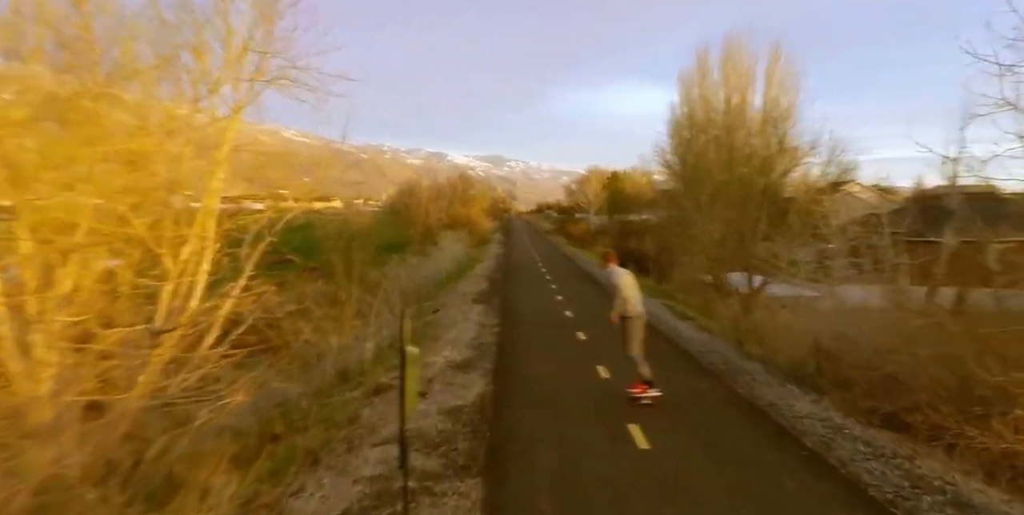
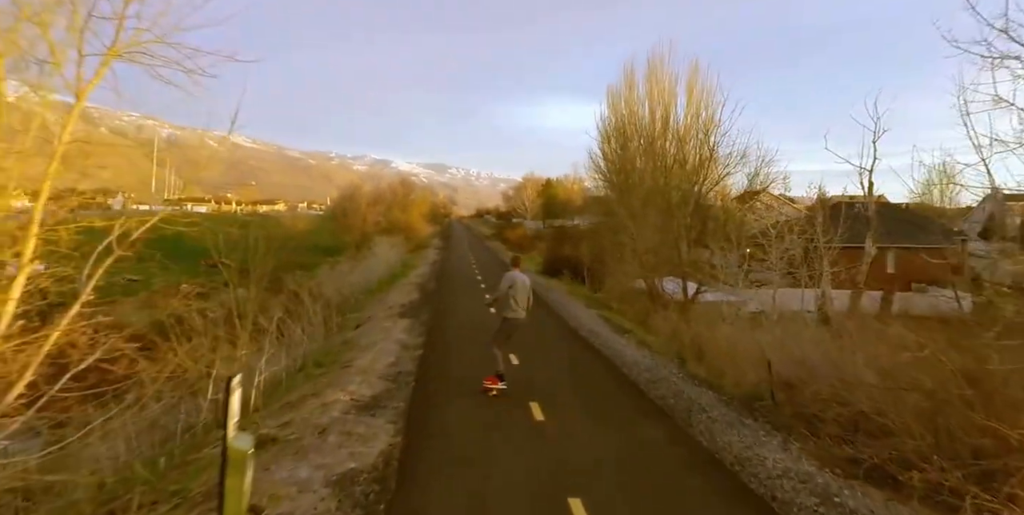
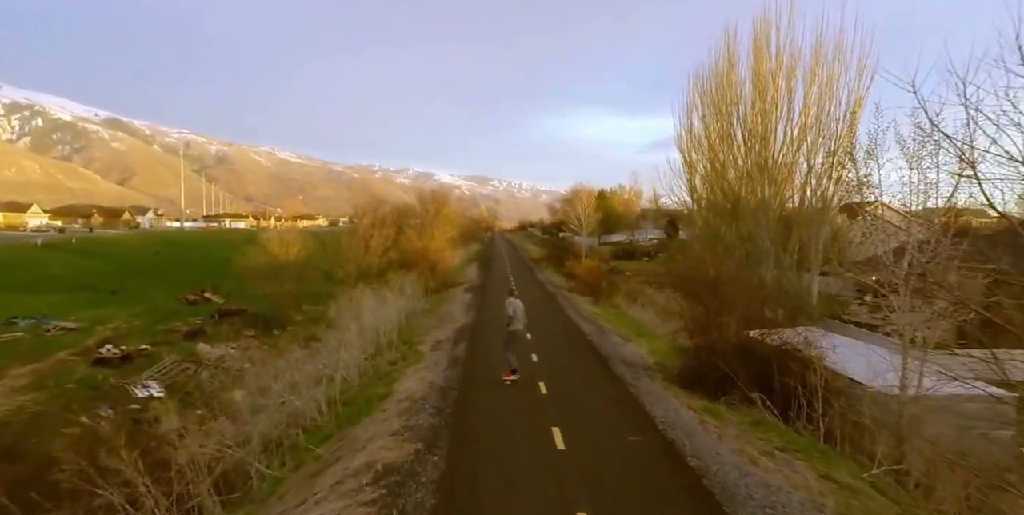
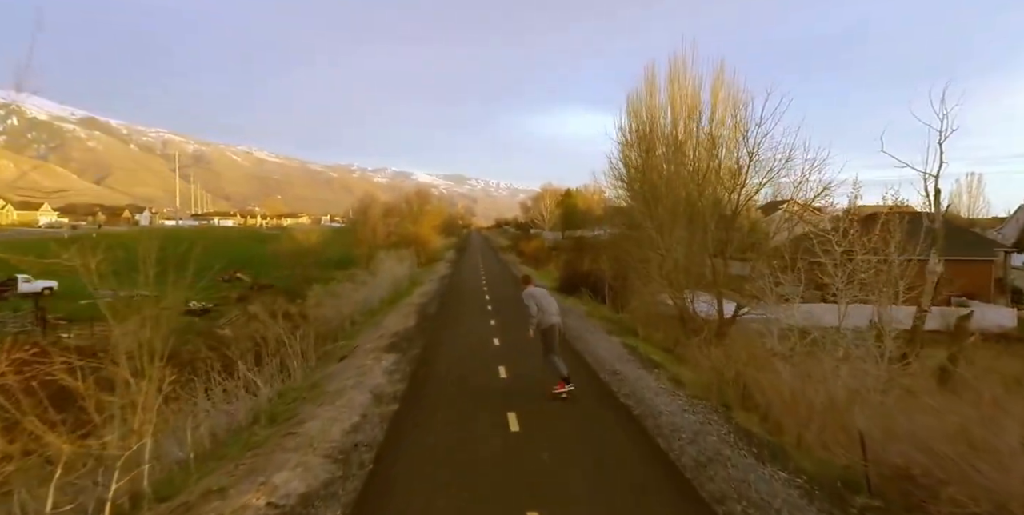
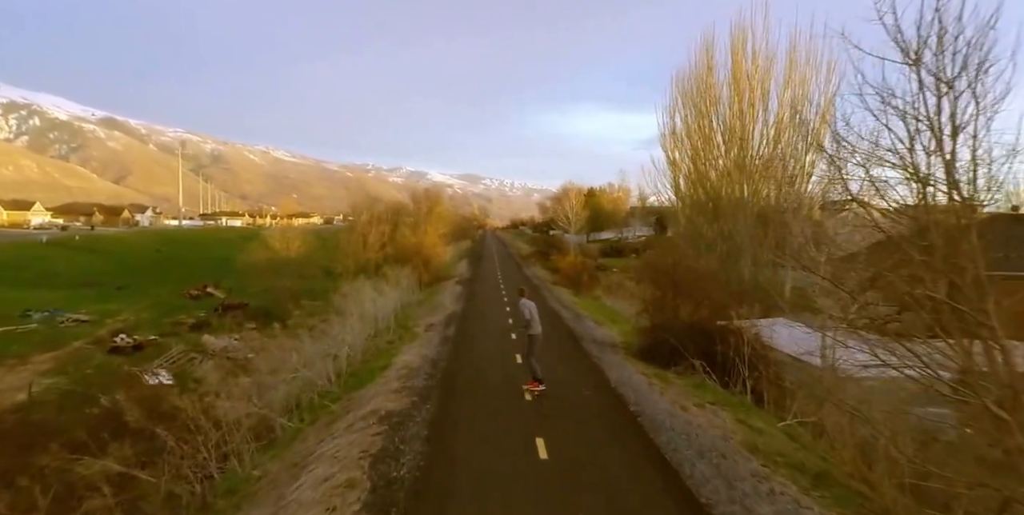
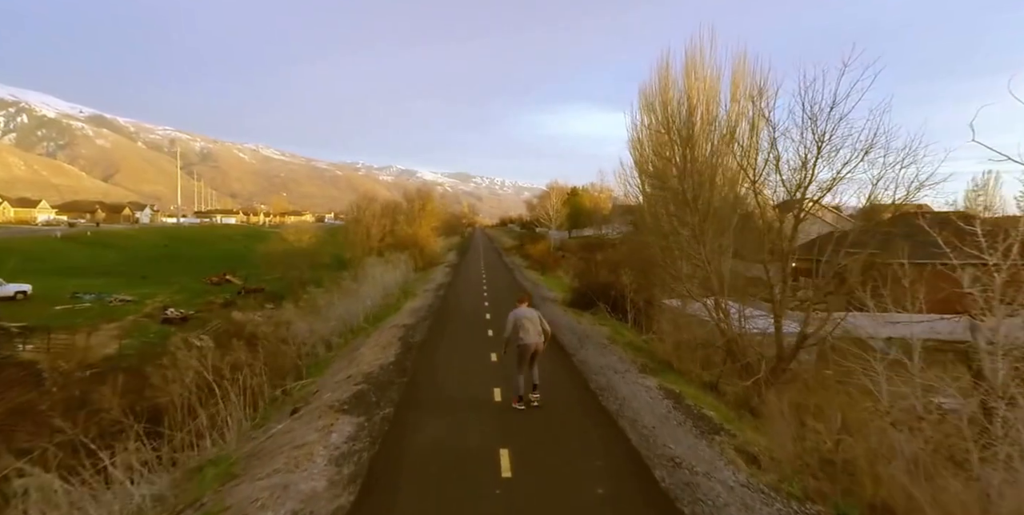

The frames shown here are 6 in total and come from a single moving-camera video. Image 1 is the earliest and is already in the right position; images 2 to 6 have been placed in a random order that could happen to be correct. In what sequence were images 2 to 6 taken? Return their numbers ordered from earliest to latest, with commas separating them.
2, 4, 6, 5, 3
